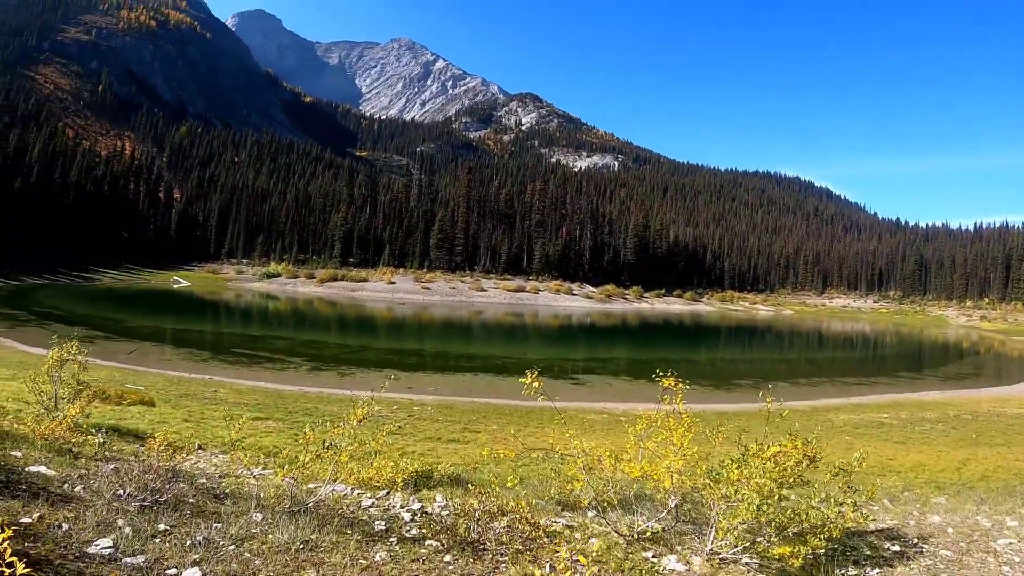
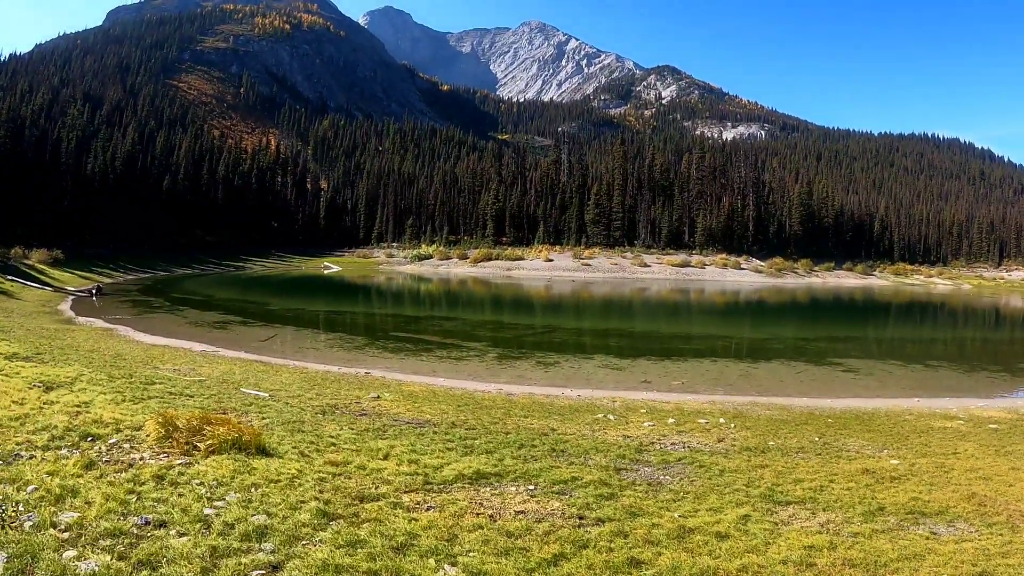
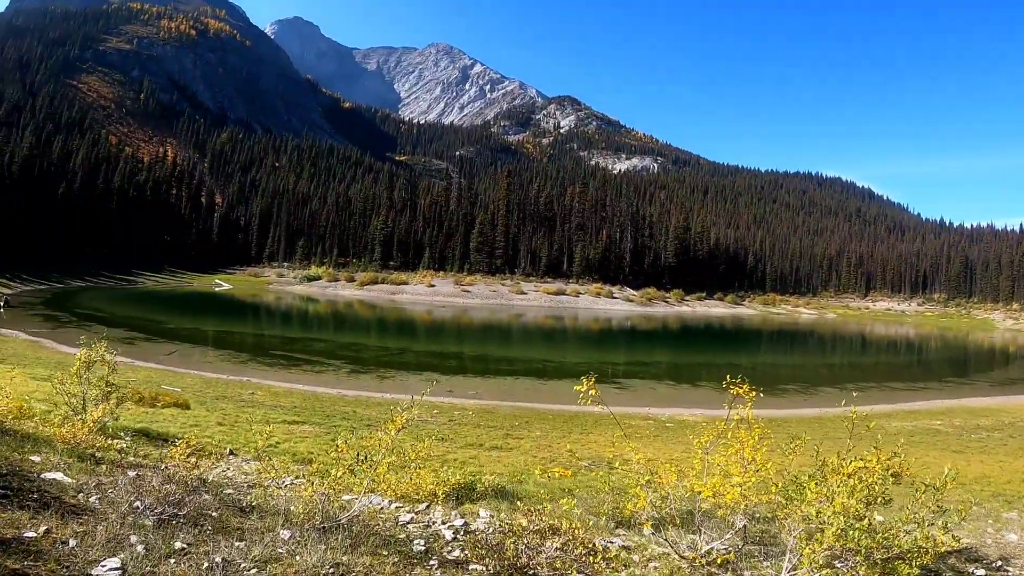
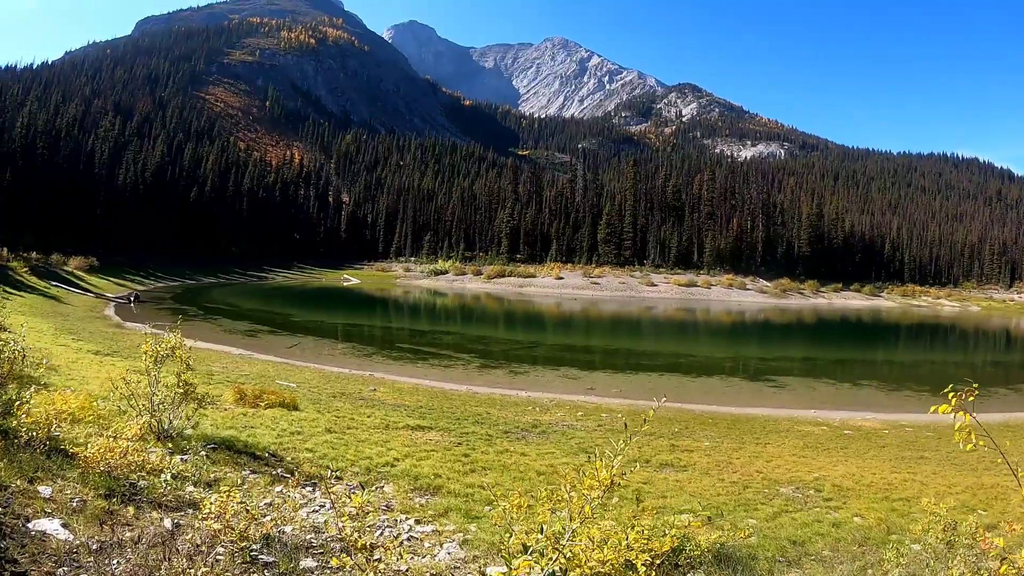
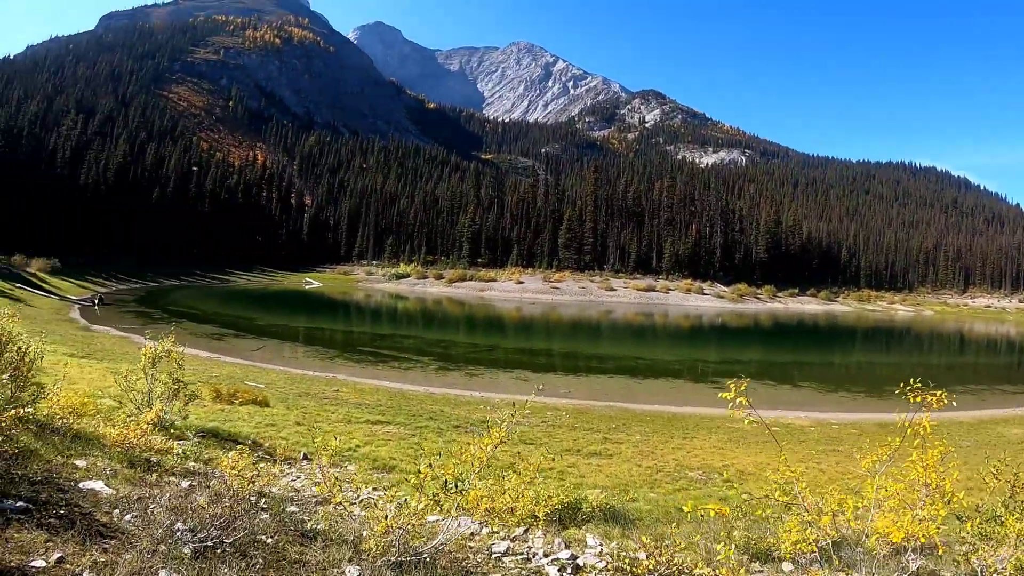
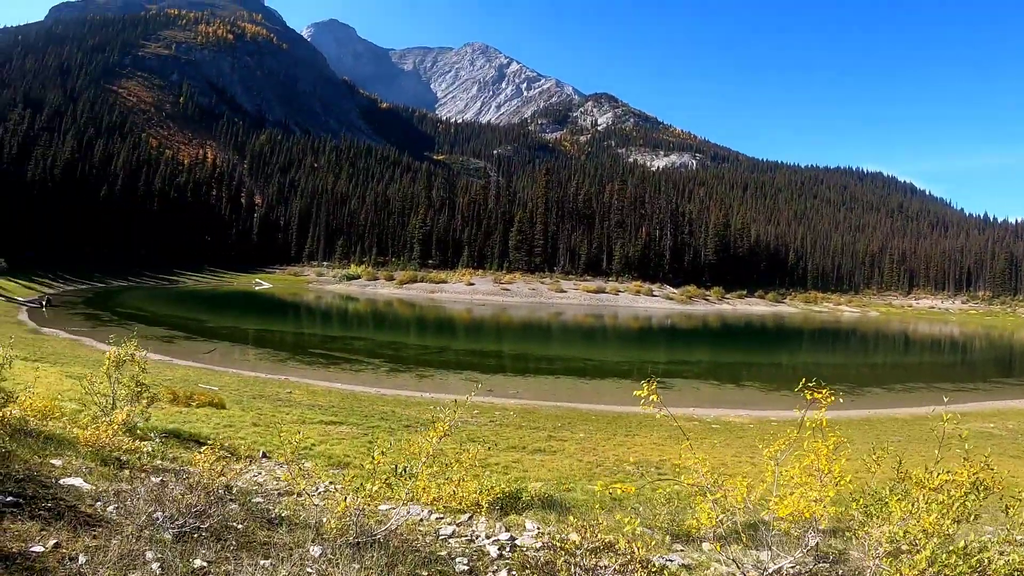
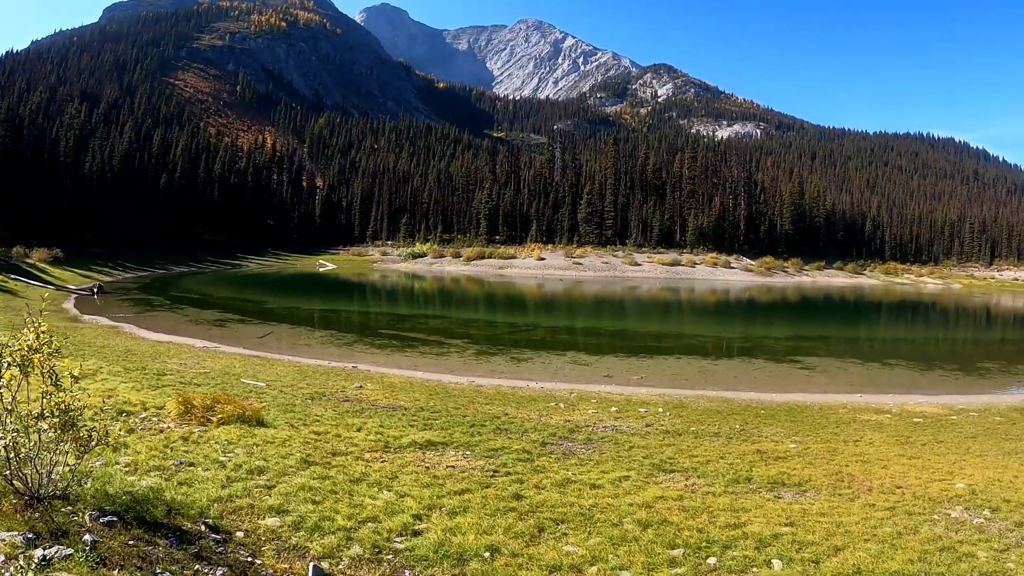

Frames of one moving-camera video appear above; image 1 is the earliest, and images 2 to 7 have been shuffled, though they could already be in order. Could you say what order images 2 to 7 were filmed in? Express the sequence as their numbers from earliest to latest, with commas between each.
3, 6, 5, 4, 7, 2
